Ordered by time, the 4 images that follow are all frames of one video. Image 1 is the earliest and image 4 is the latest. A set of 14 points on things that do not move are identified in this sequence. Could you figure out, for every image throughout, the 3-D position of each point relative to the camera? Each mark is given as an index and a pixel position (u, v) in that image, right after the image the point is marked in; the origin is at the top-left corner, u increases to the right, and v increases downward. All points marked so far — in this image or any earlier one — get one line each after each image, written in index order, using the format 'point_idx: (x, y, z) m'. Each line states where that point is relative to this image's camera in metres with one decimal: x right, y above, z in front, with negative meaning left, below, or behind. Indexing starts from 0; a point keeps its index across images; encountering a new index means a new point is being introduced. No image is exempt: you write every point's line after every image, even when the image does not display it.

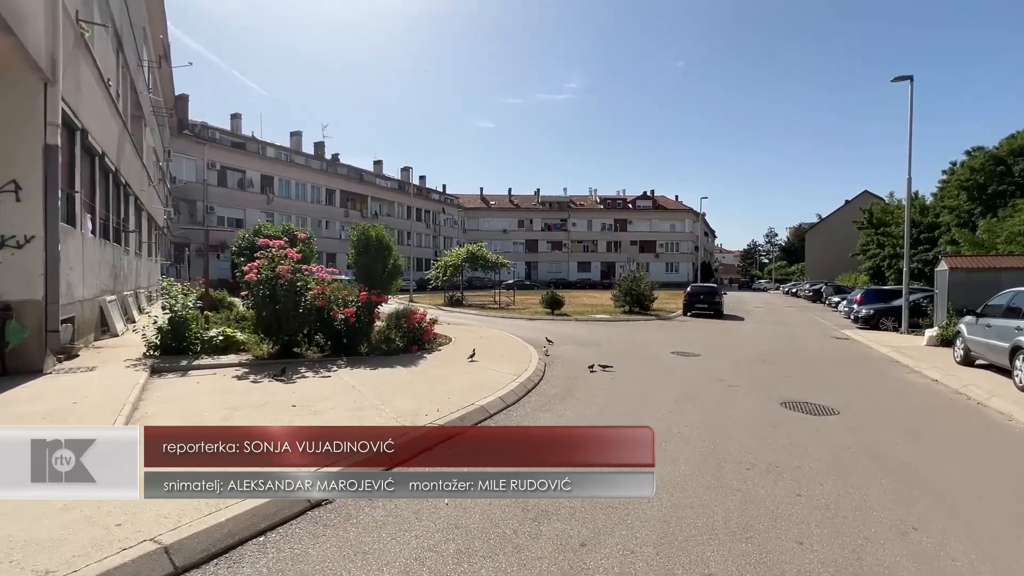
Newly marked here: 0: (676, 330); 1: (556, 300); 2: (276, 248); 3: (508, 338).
0: (+4.7, -1.2, +15.6) m
1: (+1.5, -0.4, +19.2) m
2: (-4.3, +0.7, +9.9) m
3: (-0.1, -1.1, +12.4) m
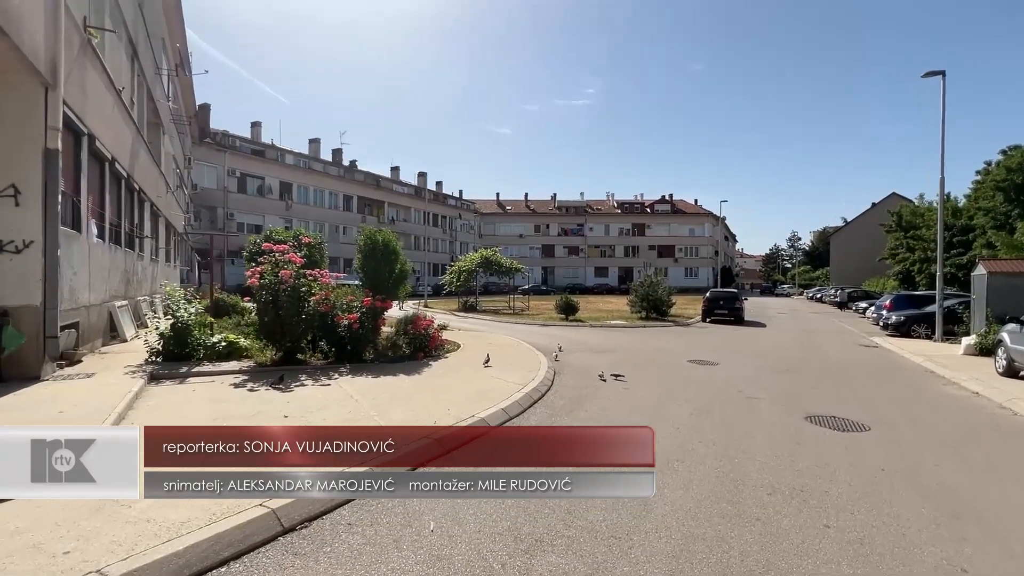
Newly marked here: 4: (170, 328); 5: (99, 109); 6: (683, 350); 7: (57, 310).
0: (+5.0, -1.3, +15.0) m
1: (+2.0, -0.6, +18.7) m
2: (-4.1, +0.6, +9.7) m
3: (+0.1, -1.2, +12.1) m
4: (-5.8, -0.7, +9.3) m
5: (-8.2, +3.5, +10.8) m
6: (+3.7, -1.4, +12.0) m
7: (-6.7, -0.3, +8.0) m
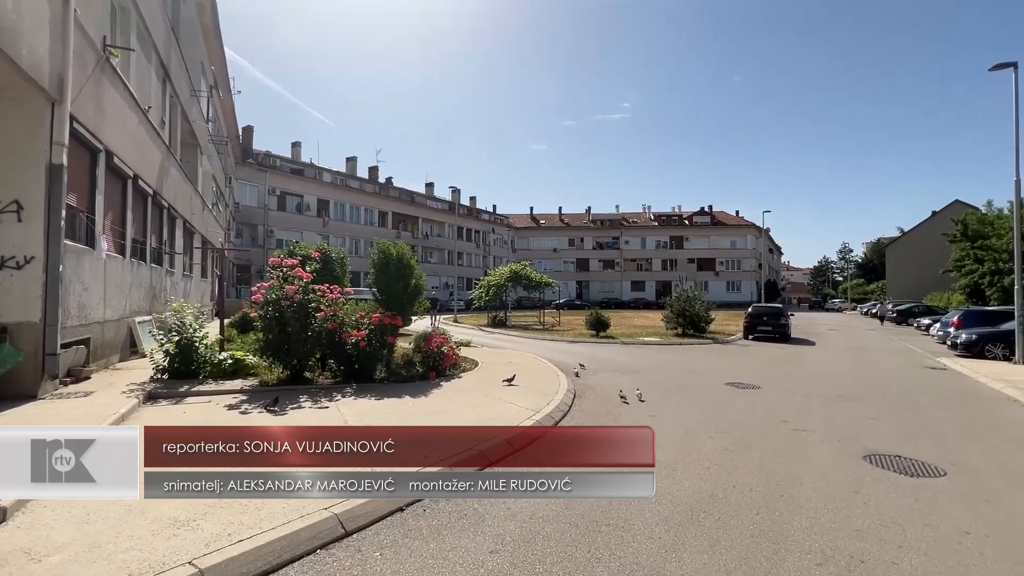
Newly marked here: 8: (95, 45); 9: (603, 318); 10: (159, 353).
0: (+5.7, -1.7, +13.9) m
1: (+2.9, -1.1, +17.9) m
2: (-3.8, +0.4, +9.3) m
3: (+0.6, -1.6, +11.3) m
4: (-5.5, -0.9, +9.0) m
5: (-7.8, +3.2, +10.8) m
6: (+4.2, -1.7, +11.0) m
7: (-6.5, -0.5, +7.8) m
8: (-7.2, +4.2, +9.4) m
9: (+3.0, -1.0, +18.0) m
10: (-5.9, -1.1, +9.1) m
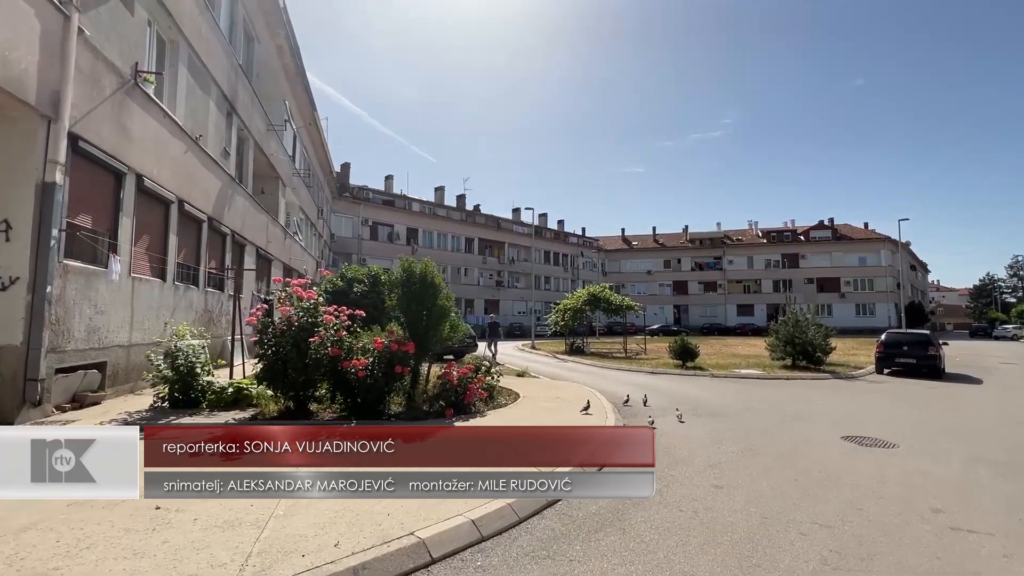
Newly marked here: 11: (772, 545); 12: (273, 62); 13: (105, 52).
0: (+6.9, -2.1, +10.8) m
1: (+5.0, -1.7, +15.2) m
2: (-3.3, +0.1, +8.2) m
3: (+1.4, -1.9, +9.2) m
4: (-5.0, -1.2, +8.2) m
5: (-6.9, +2.7, +10.6) m
6: (+4.9, -1.9, +8.2) m
7: (-6.2, -0.8, +7.2) m
8: (-6.6, +3.8, +9.1) m
9: (+5.1, -1.6, +15.3) m
10: (-5.3, -1.4, +8.3) m
11: (+1.7, -1.7, +3.6) m
12: (-8.7, +8.3, +19.9) m
13: (-6.6, +4.0, +8.8) m
